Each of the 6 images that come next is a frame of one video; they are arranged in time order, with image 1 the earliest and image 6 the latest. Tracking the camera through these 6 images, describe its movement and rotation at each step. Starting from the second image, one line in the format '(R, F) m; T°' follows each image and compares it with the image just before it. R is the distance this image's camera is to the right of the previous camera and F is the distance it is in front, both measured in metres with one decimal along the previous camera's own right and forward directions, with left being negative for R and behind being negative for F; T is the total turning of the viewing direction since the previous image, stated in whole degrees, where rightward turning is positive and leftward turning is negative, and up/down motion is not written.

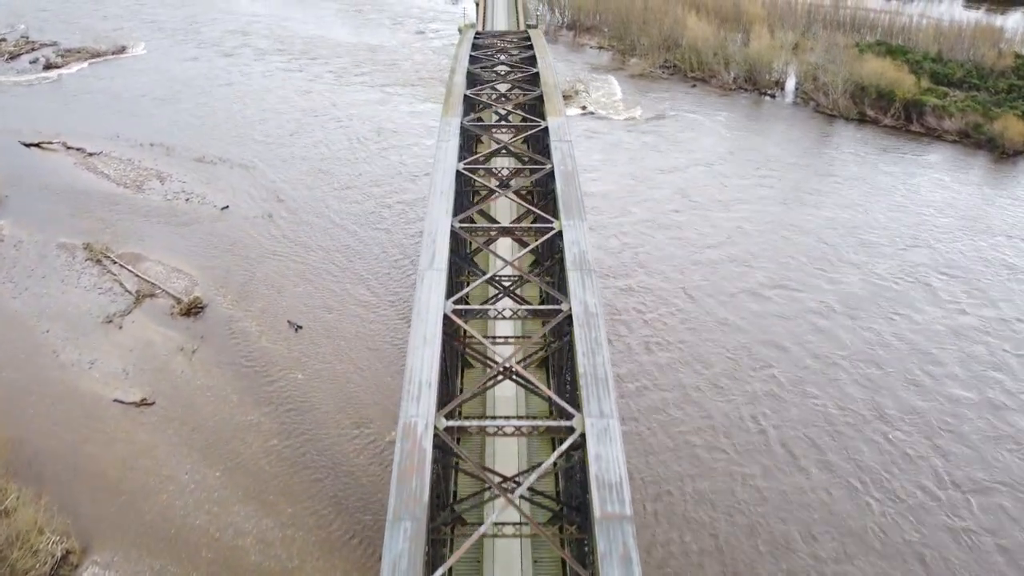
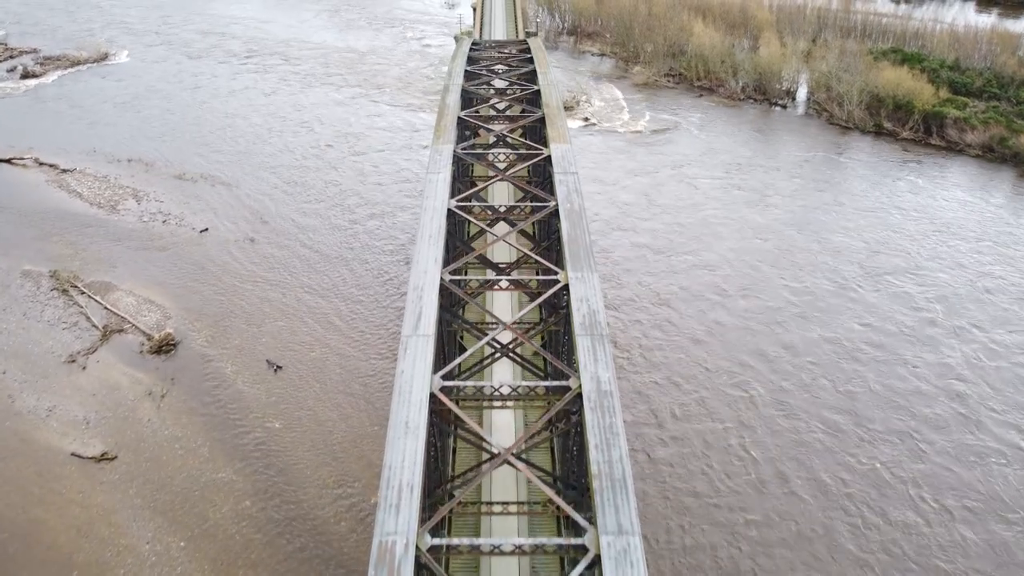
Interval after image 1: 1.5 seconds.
(0.0, +1.7) m; 0°
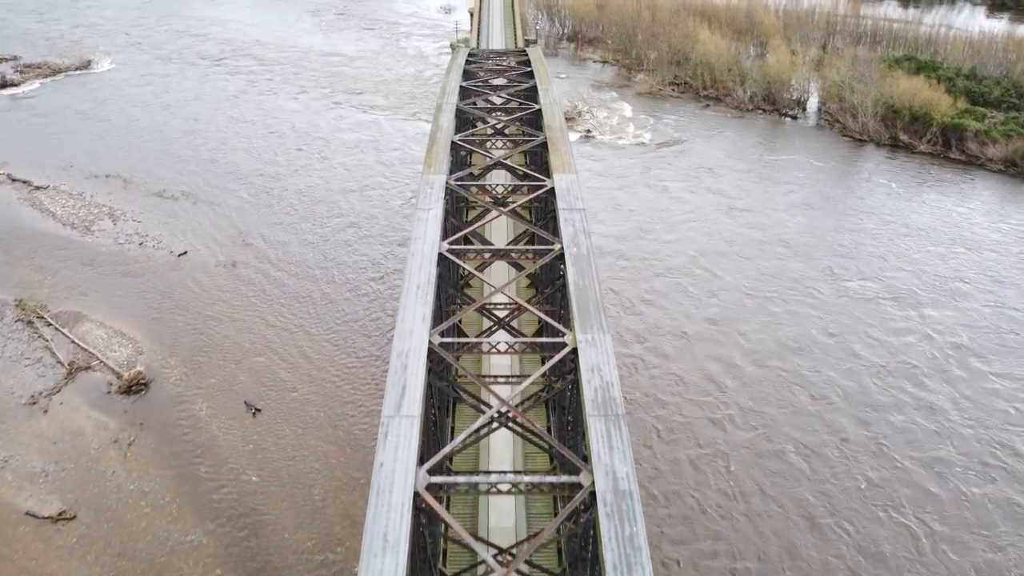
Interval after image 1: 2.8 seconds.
(0.0, +1.5) m; 0°
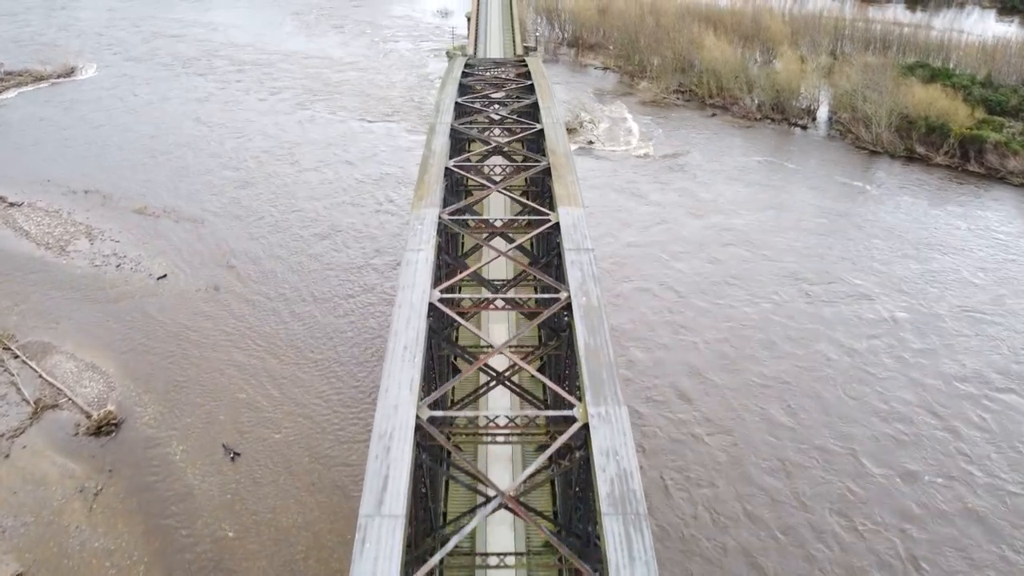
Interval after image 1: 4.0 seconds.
(0.0, +1.3) m; 0°
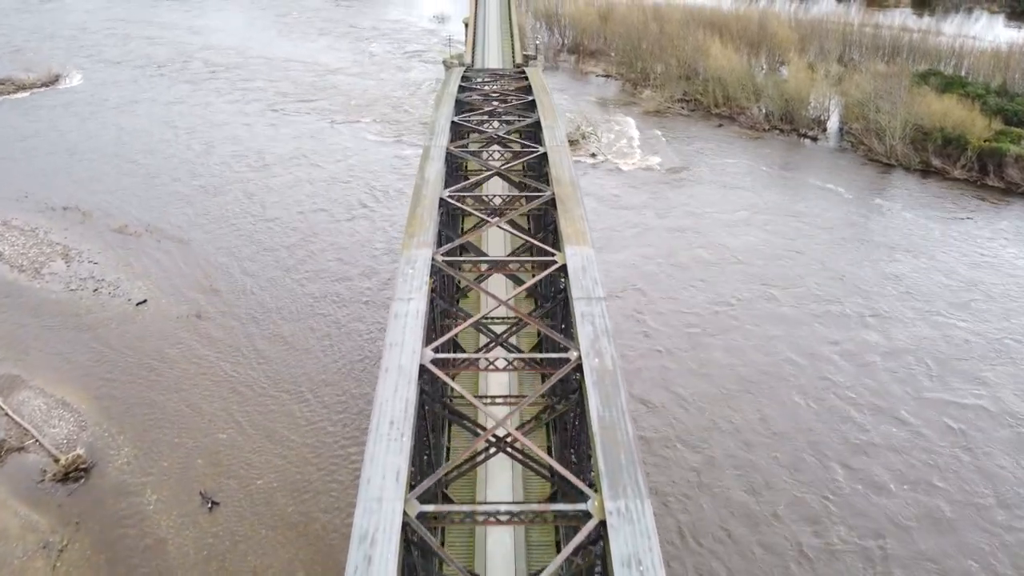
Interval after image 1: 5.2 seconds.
(0.0, +1.2) m; 0°
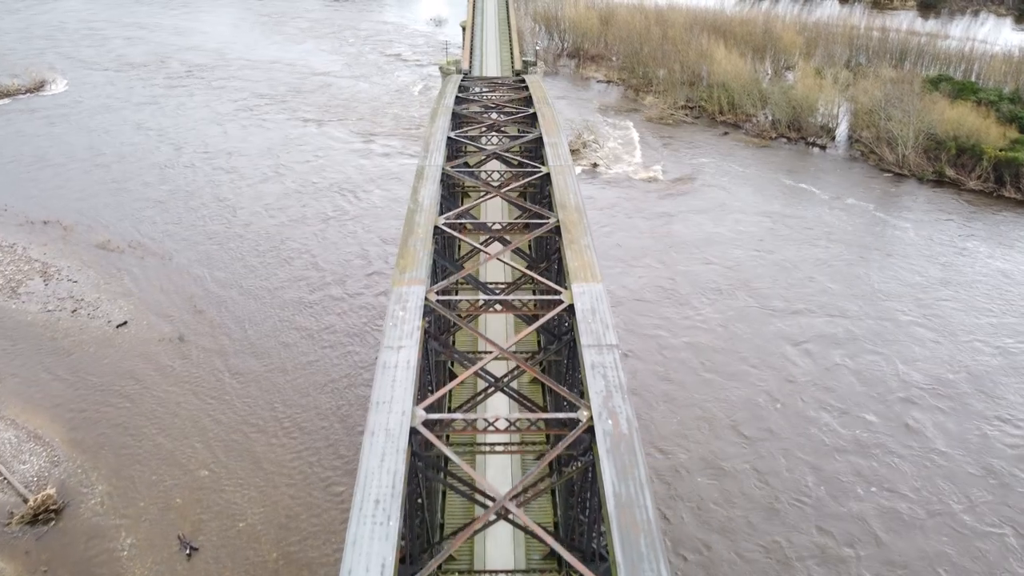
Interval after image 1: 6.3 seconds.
(0.0, +1.0) m; 0°
